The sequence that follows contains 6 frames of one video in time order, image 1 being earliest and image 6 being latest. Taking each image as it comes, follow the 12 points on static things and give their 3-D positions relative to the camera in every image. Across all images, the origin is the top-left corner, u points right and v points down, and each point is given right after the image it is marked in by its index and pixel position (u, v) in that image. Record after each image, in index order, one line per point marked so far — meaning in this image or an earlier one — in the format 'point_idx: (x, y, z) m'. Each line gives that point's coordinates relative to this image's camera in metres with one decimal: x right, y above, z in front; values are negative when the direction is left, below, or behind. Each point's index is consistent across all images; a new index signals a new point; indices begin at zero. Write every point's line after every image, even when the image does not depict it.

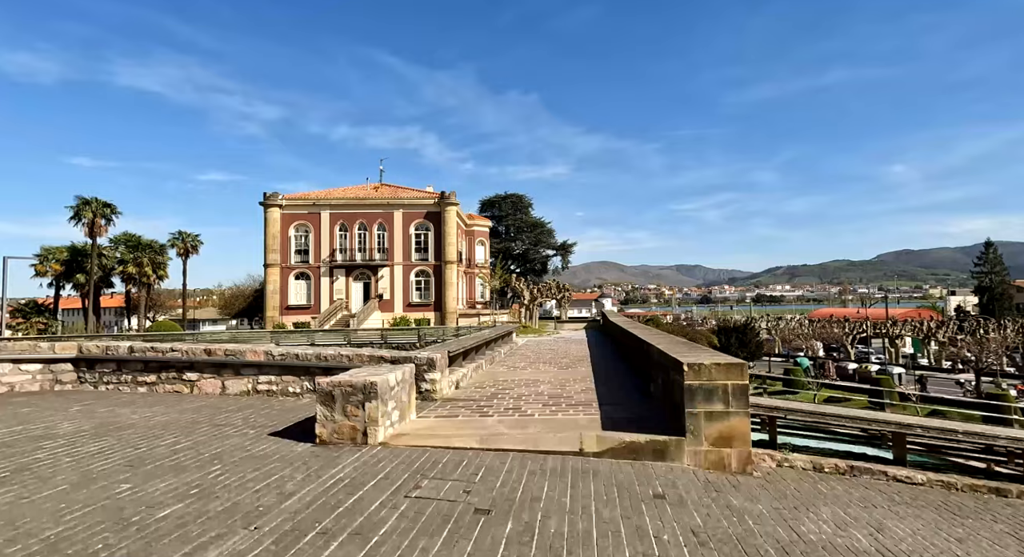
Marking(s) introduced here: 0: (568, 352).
0: (+1.3, -1.8, +14.5) m
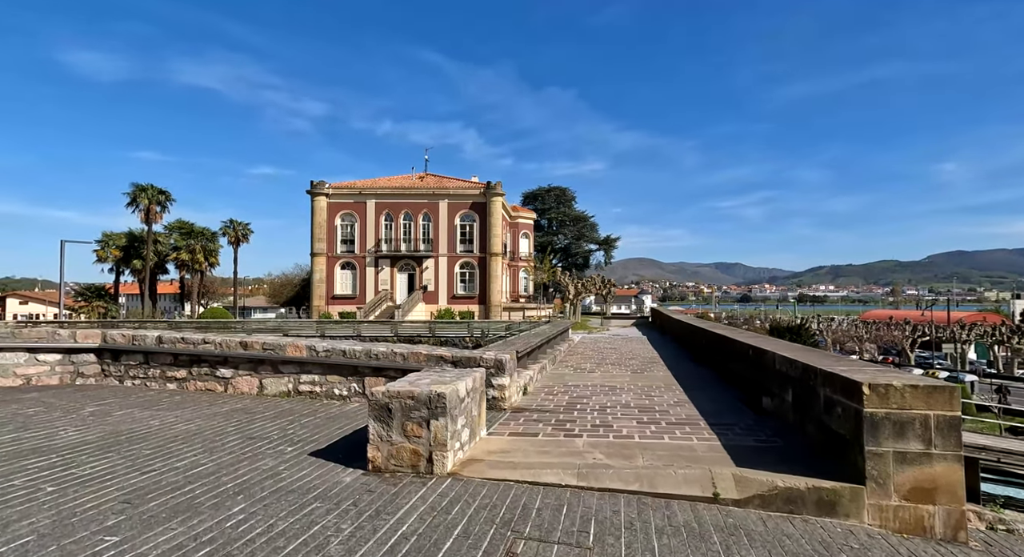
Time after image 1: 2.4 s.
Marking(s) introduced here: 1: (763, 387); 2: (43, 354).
0: (+2.7, -1.6, +13.2) m
1: (+2.5, -1.1, +5.7) m
2: (-7.6, -1.2, +9.9) m
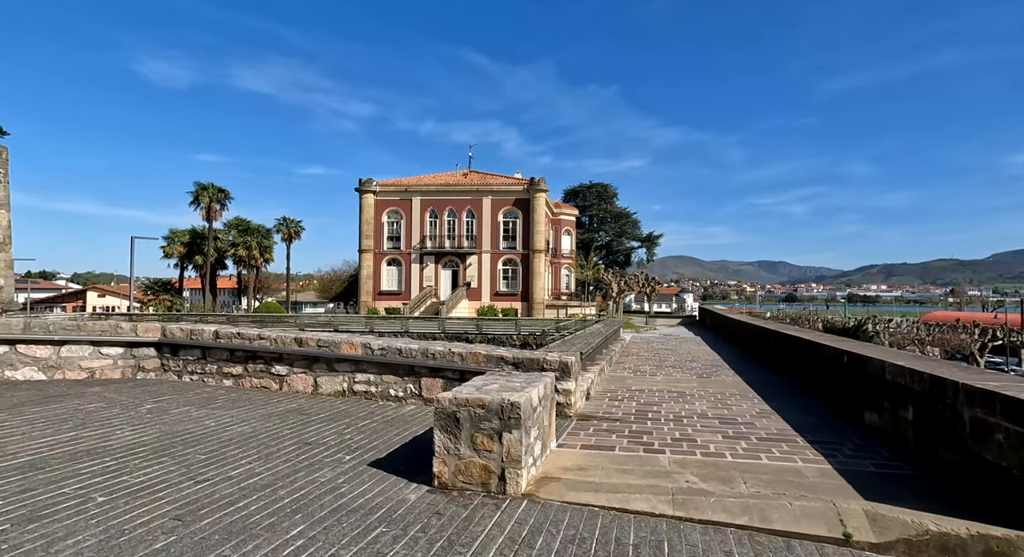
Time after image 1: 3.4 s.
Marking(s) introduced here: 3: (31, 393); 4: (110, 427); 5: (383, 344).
0: (+3.8, -1.6, +12.5) m
1: (+3.1, -1.1, +5.1) m
2: (-6.6, -1.1, +10.0) m
3: (-7.0, -1.6, +9.0) m
4: (-4.5, -1.7, +6.9) m
5: (-1.8, -0.9, +8.3) m
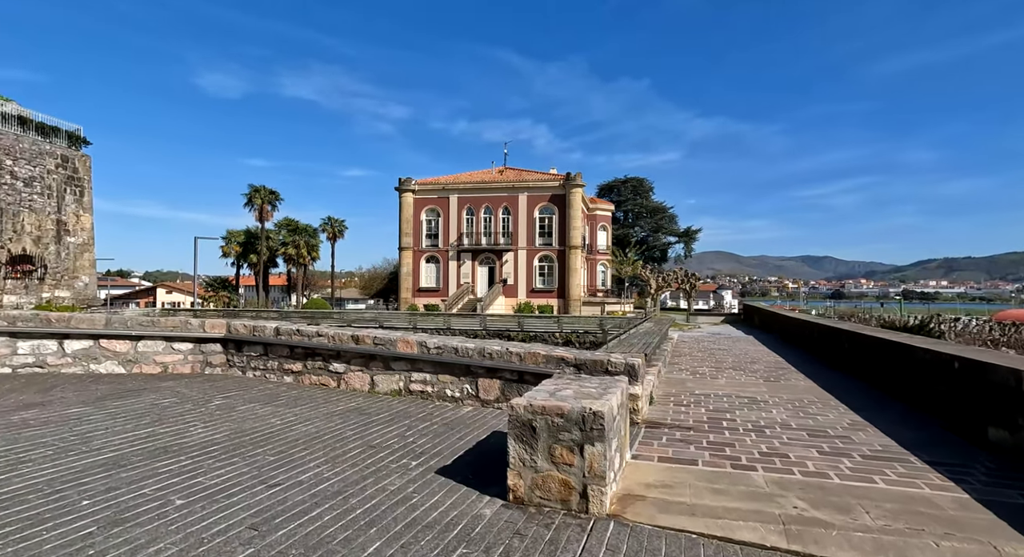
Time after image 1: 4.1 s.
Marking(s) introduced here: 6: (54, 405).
0: (+4.8, -1.5, +11.9) m
1: (+3.7, -1.0, +4.5) m
2: (-5.8, -1.1, +10.0) m
3: (-6.2, -1.6, +9.1) m
4: (-3.8, -1.7, +6.9) m
5: (-1.1, -0.9, +8.1) m
6: (-6.2, -1.7, +7.9) m
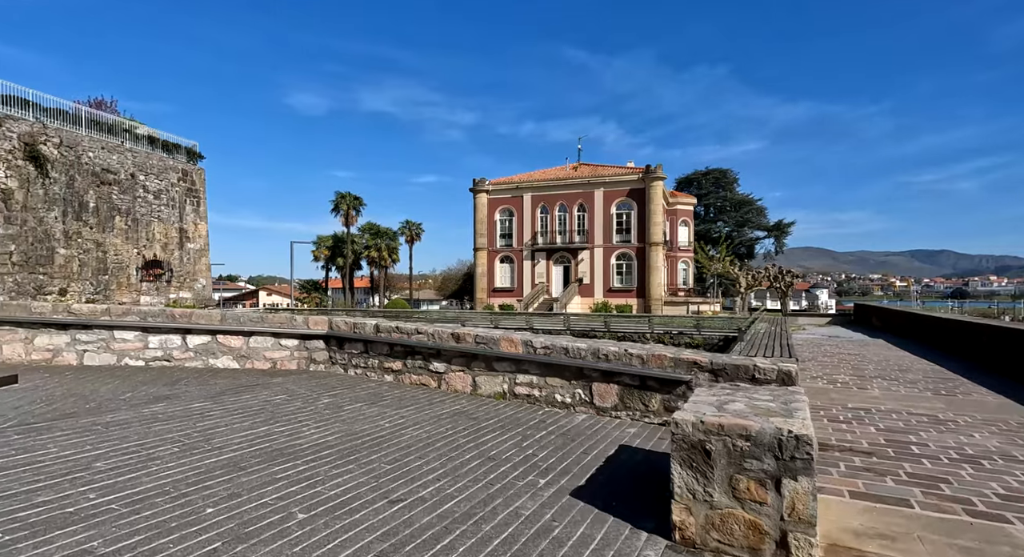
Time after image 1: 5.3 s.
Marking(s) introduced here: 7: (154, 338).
0: (+6.8, -1.4, +10.5) m
1: (+4.7, -1.0, +3.3) m
2: (-4.0, -1.0, +10.0) m
3: (-4.5, -1.6, +9.1) m
4: (-2.5, -1.7, +6.6) m
5: (+0.4, -0.9, +7.5) m
6: (-4.7, -1.6, +8.0) m
7: (-6.3, -1.0, +10.0) m
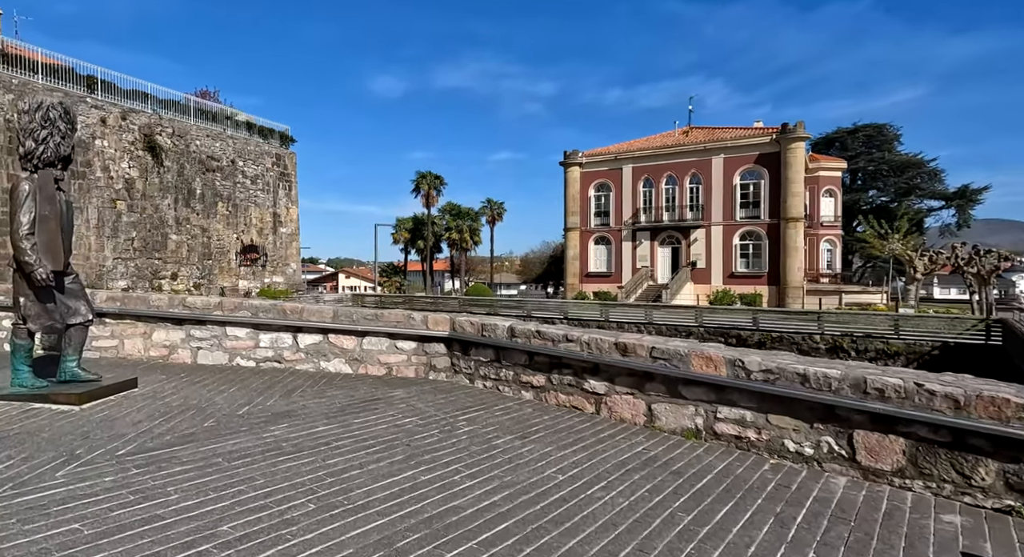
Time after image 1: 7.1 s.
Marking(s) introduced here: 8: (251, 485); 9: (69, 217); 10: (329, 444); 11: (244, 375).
0: (+9.2, -1.3, +7.1) m
1: (+5.8, -1.0, +0.5) m
2: (-1.5, -1.0, +8.7) m
3: (-2.1, -1.6, +8.0) m
4: (-0.6, -1.7, +5.1) m
5: (+2.4, -0.8, +5.4) m
6: (-2.5, -1.7, +6.9) m
7: (-3.7, -1.0, +9.2) m
8: (-2.2, -1.7, +4.7) m
9: (-4.5, +0.6, +5.9) m
10: (-1.8, -1.7, +5.8) m
11: (-3.8, -1.5, +8.7) m
